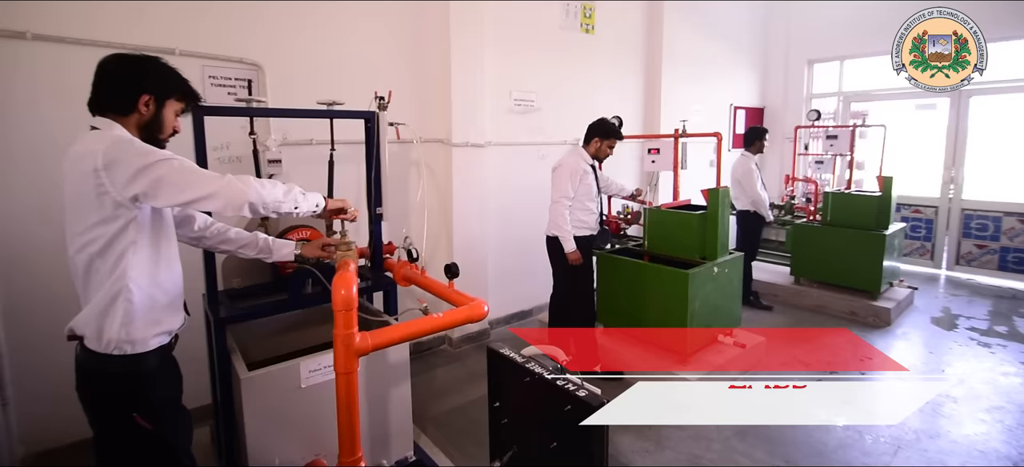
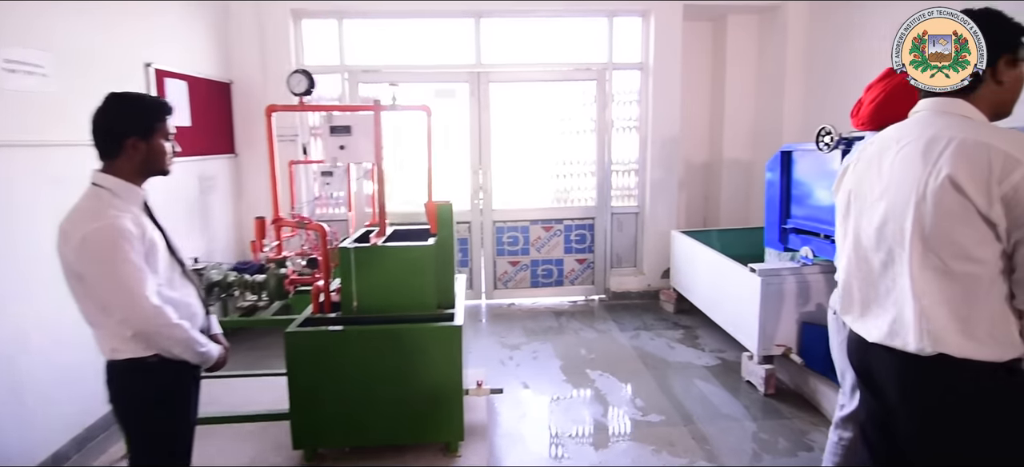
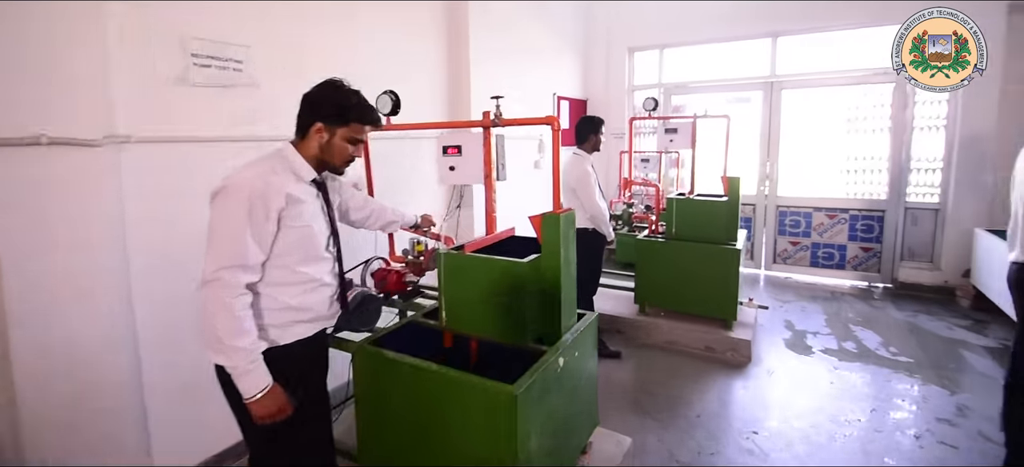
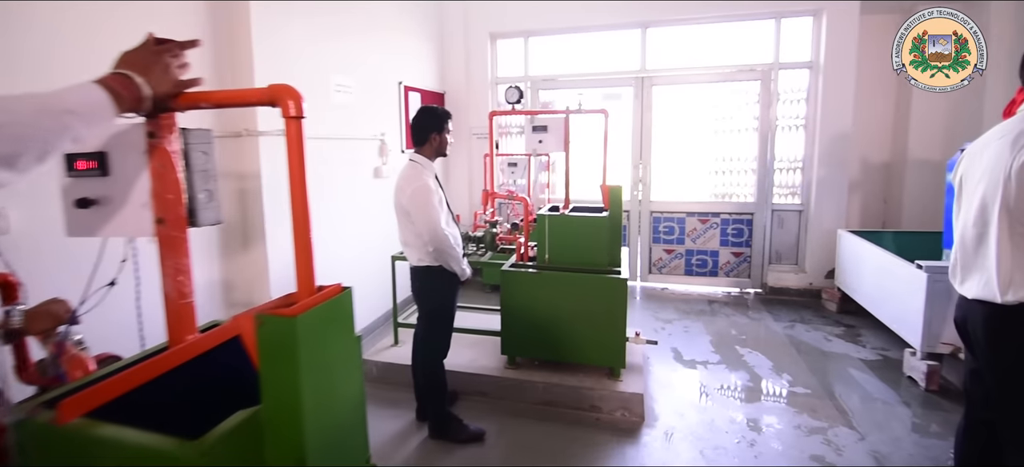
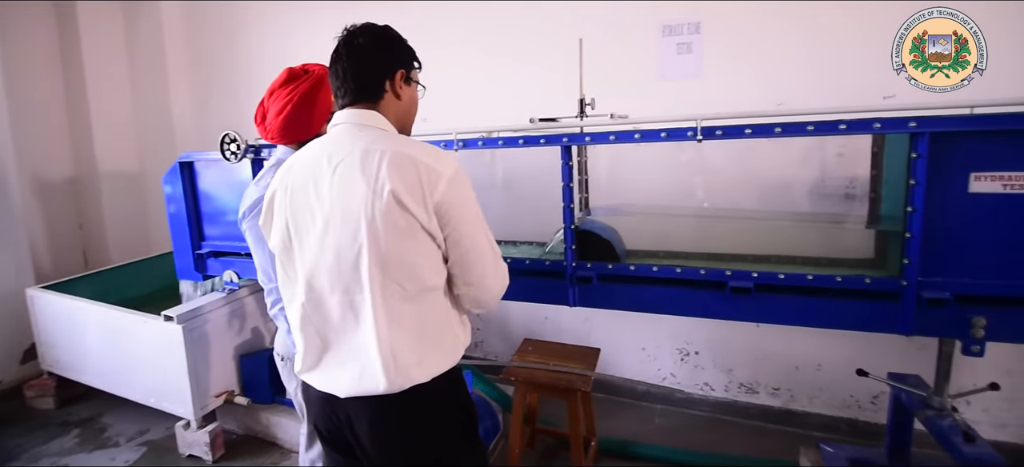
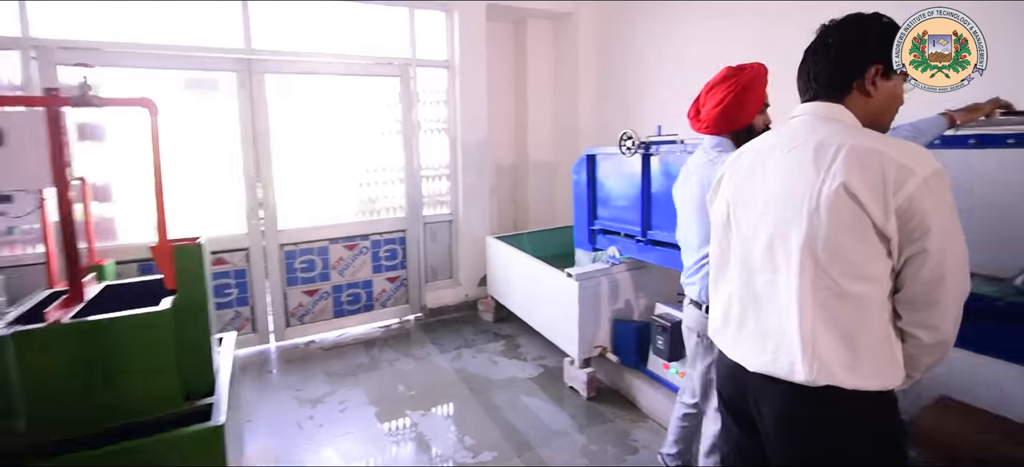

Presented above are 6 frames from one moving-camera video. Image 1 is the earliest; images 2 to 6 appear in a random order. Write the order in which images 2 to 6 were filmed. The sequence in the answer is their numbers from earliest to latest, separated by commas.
3, 4, 2, 6, 5
